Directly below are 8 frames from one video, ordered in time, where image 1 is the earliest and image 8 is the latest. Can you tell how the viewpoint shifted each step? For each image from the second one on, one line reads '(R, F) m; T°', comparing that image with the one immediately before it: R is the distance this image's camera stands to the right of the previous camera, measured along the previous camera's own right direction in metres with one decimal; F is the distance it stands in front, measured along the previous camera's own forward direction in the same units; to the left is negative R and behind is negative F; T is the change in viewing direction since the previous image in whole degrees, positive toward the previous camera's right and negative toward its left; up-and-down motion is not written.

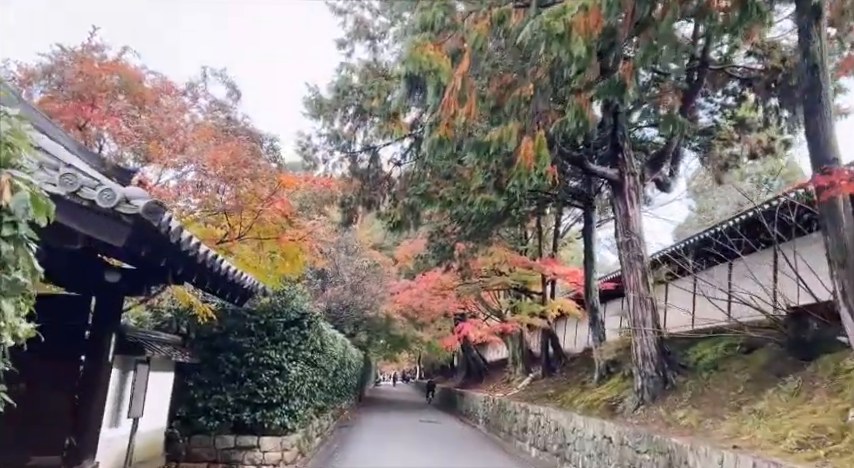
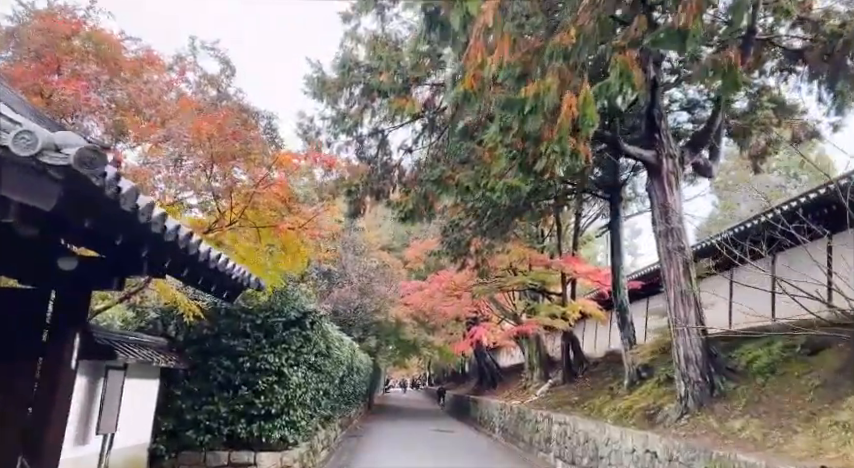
(-0.1, +1.0) m; -1°
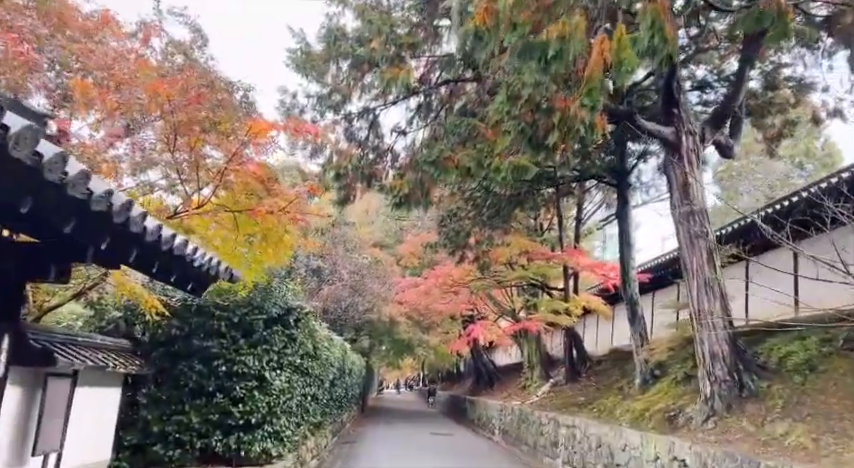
(-0.1, +0.9) m; +1°
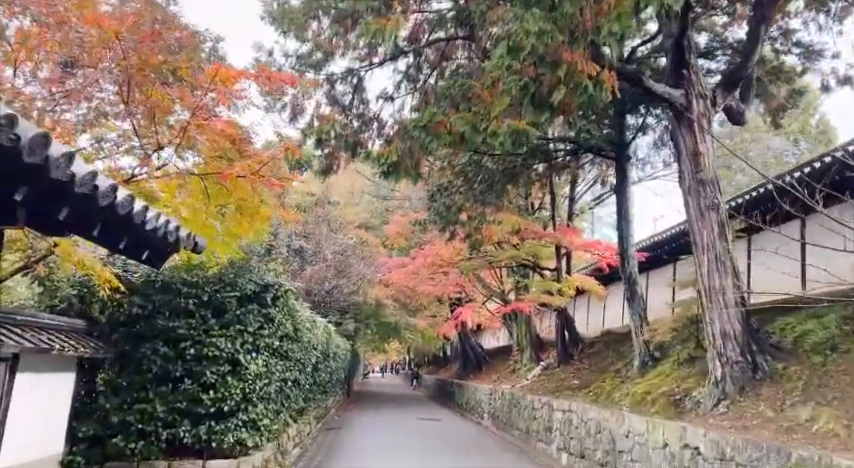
(-0.1, +0.7) m; +1°
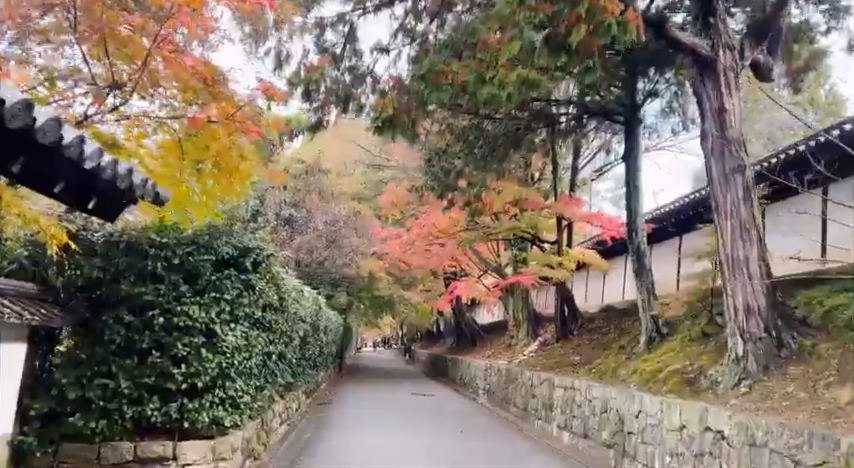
(0.0, +0.7) m; +1°
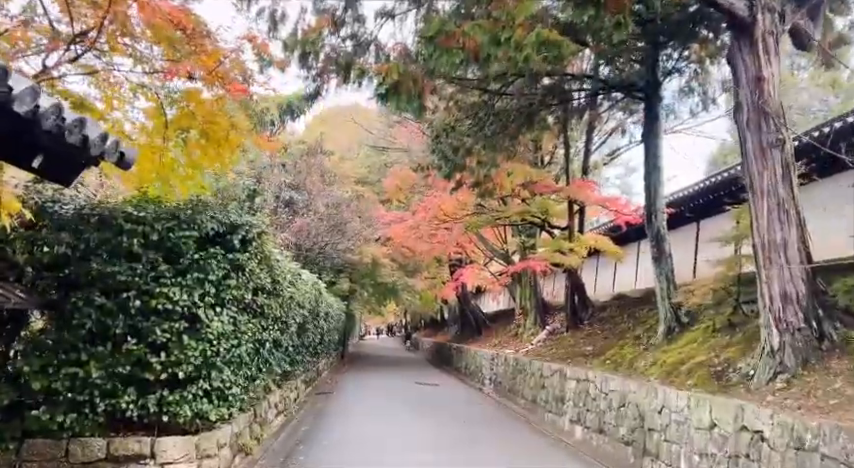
(0.0, +0.6) m; 0°
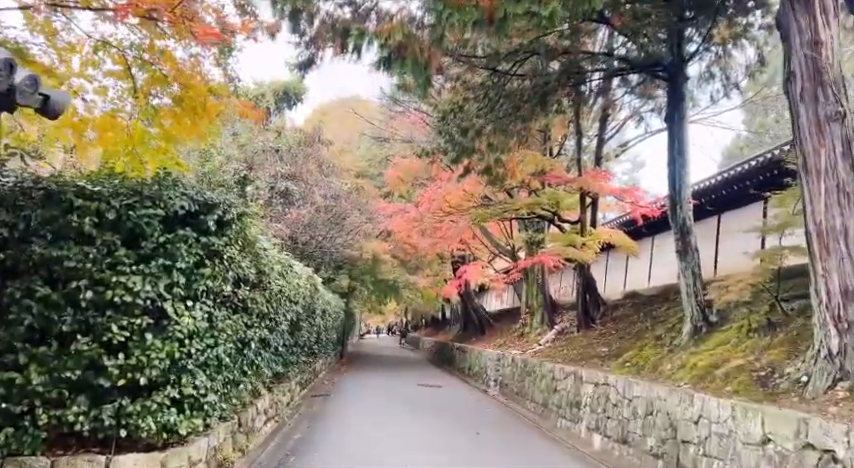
(-0.1, +0.8) m; 0°
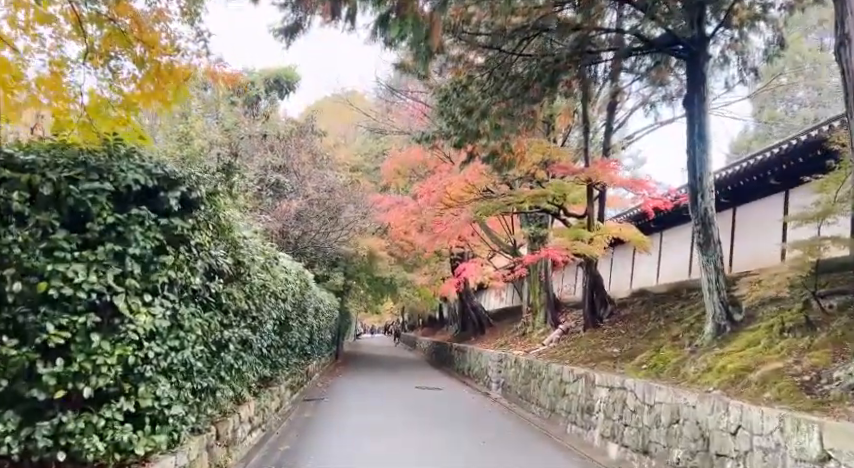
(-0.1, +0.7) m; 0°
